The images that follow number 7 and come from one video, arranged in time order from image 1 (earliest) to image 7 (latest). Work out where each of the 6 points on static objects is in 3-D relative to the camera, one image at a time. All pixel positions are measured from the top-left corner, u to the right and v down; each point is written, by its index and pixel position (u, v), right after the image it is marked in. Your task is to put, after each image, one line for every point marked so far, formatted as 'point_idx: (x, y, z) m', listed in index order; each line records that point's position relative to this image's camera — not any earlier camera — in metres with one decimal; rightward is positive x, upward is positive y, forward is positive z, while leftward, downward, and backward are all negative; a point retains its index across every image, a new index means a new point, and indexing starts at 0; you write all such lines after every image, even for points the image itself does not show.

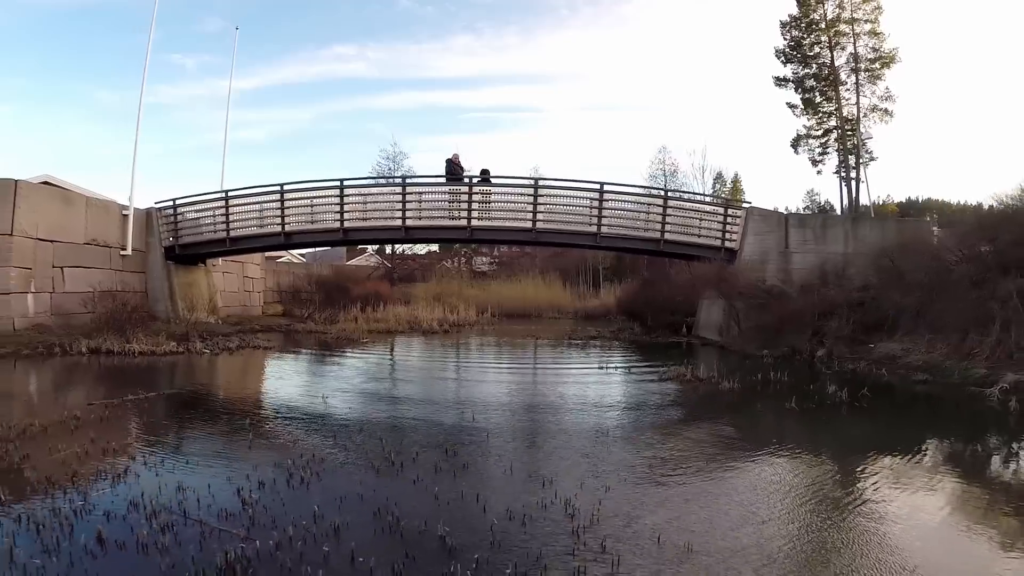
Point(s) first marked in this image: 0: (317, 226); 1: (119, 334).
0: (-5.9, +1.9, +18.5) m
1: (-9.8, -1.3, +15.4) m
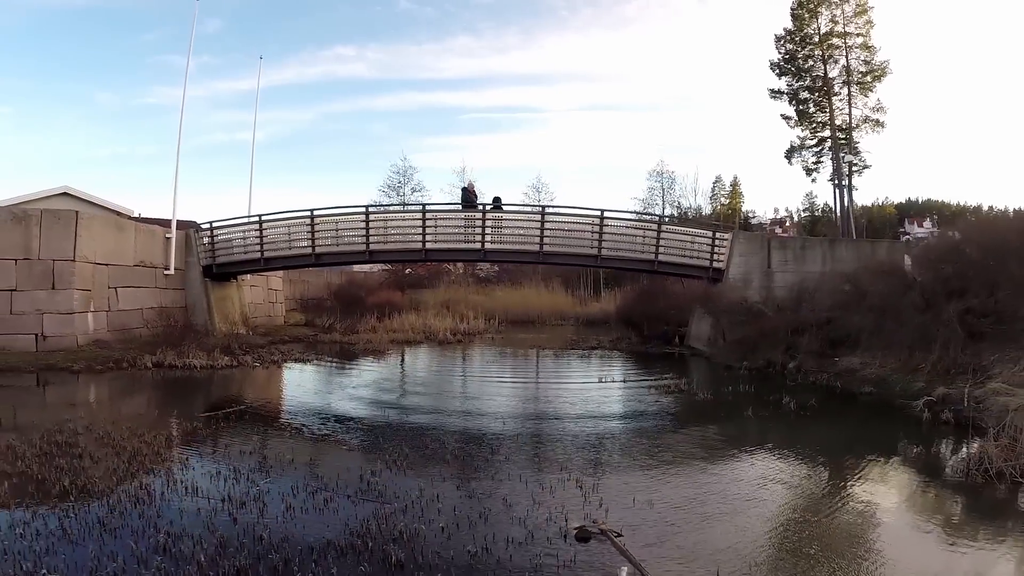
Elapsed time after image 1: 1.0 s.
0: (-5.6, +1.4, +20.3) m
1: (-9.5, -1.9, +17.3) m
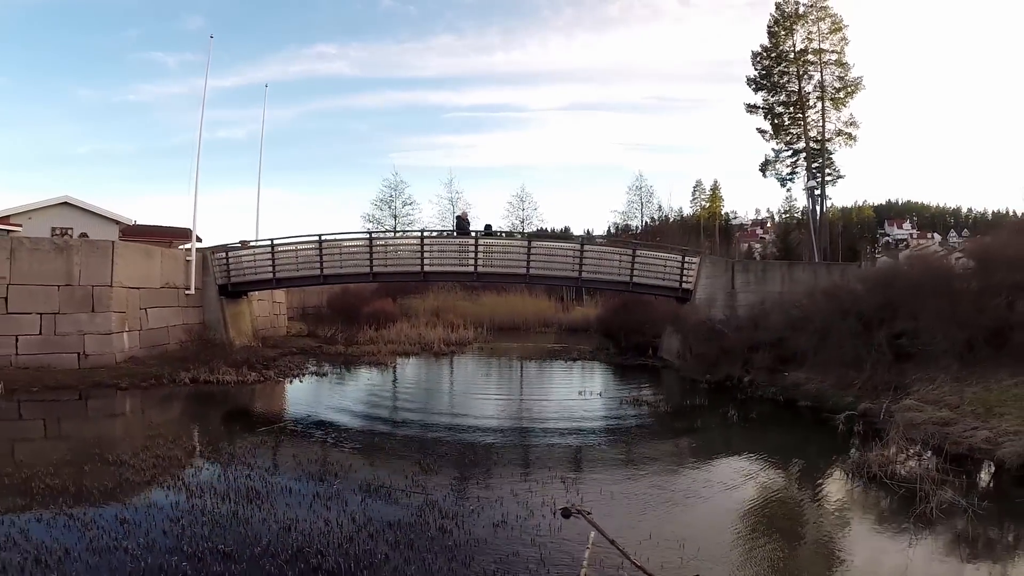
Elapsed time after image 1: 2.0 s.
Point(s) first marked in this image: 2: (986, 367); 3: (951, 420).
0: (-5.9, +0.7, +22.3) m
1: (-9.7, -2.5, +19.1) m
2: (+9.9, -1.7, +12.6) m
3: (+7.8, -2.4, +10.8) m
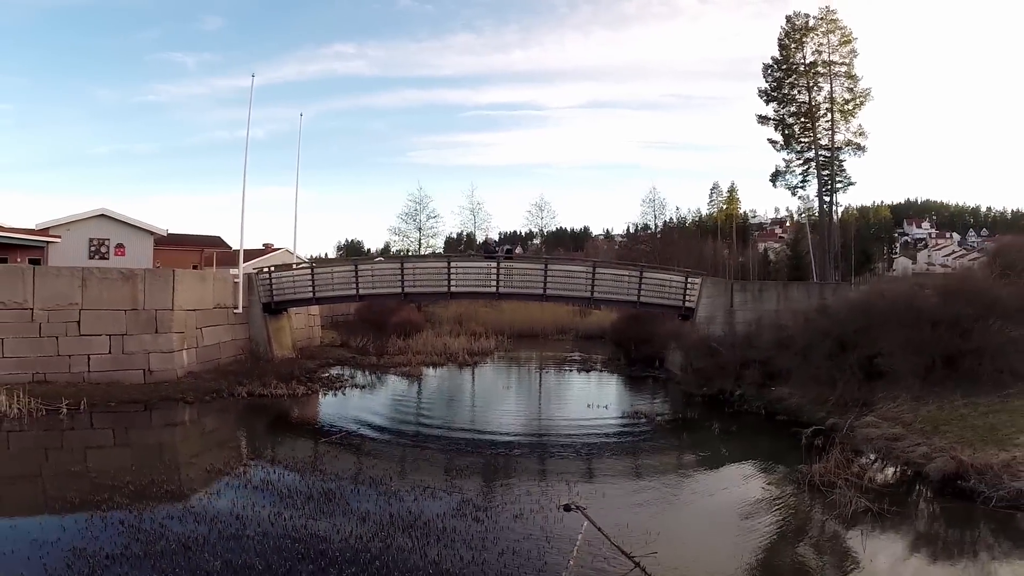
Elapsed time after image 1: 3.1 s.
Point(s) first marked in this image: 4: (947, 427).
0: (-5.3, 0.0, +24.5) m
1: (-9.2, -3.3, +21.5) m
2: (+10.3, -2.4, +14.4) m
3: (+8.1, -3.1, +12.7) m
4: (+9.1, -2.9, +12.6) m
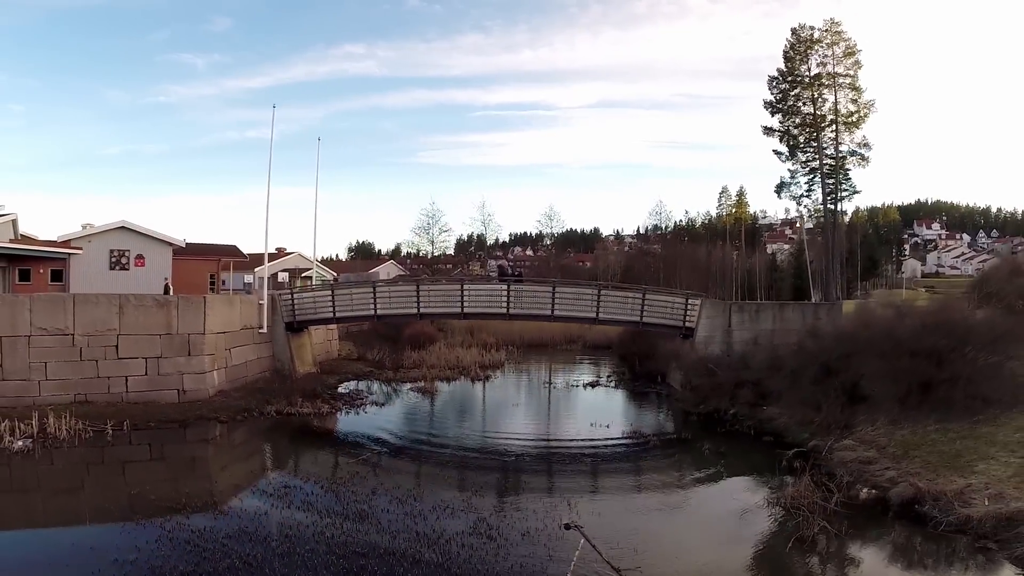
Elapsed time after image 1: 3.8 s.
0: (-4.9, -0.9, +26.0) m
1: (-8.8, -4.2, +23.0) m
2: (+10.5, -3.2, +15.6) m
3: (+8.3, -4.0, +13.9) m
4: (+9.3, -3.7, +13.8) m
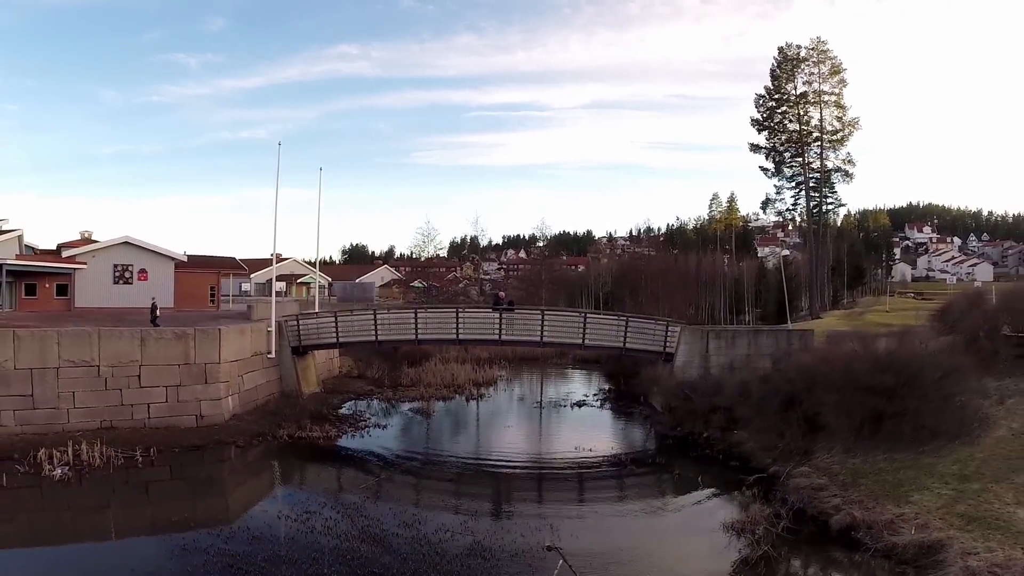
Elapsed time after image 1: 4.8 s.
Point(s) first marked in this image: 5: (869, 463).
0: (-5.2, -2.1, +27.7) m
1: (-9.1, -5.4, +24.7) m
2: (+10.2, -4.4, +17.4) m
3: (+8.1, -5.1, +15.7) m
4: (+9.1, -4.9, +15.7) m
5: (+9.6, -4.7, +16.4) m
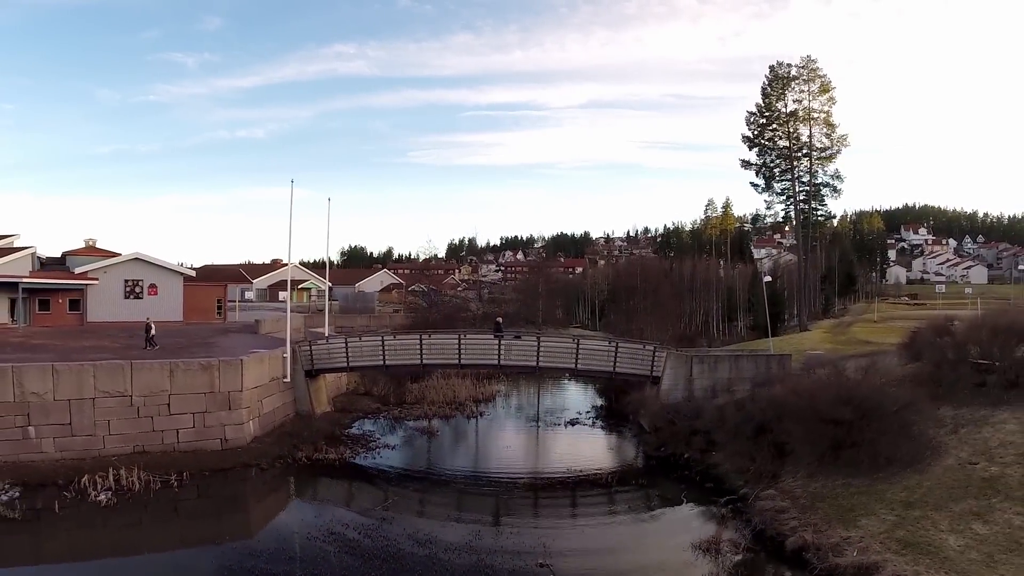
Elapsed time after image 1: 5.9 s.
0: (-5.3, -3.5, +29.7) m
1: (-9.2, -6.8, +26.6) m
2: (+10.2, -5.8, +19.4) m
3: (+8.0, -6.5, +17.7) m
4: (+9.0, -6.3, +17.7) m
5: (+9.6, -6.1, +18.4) m
